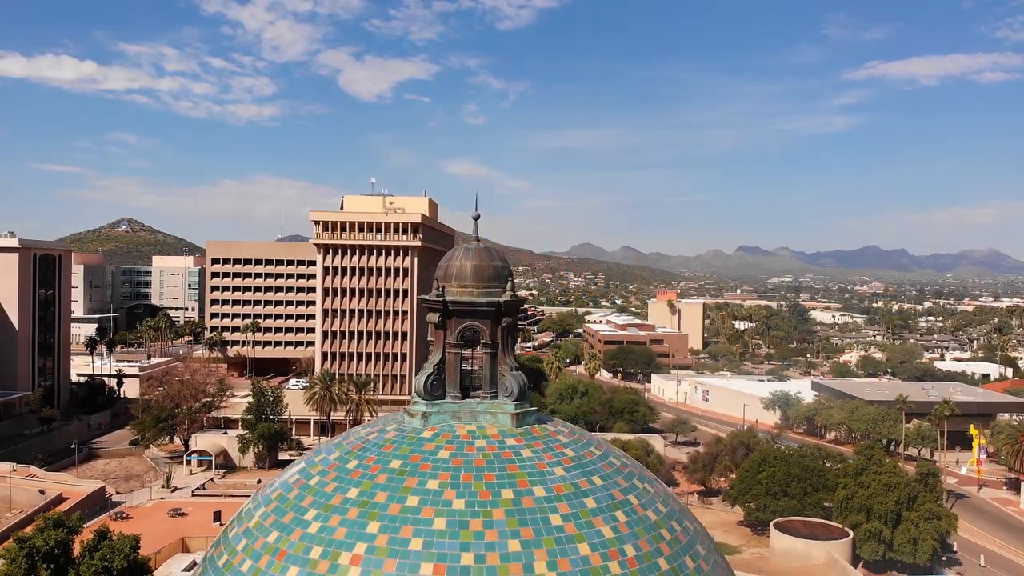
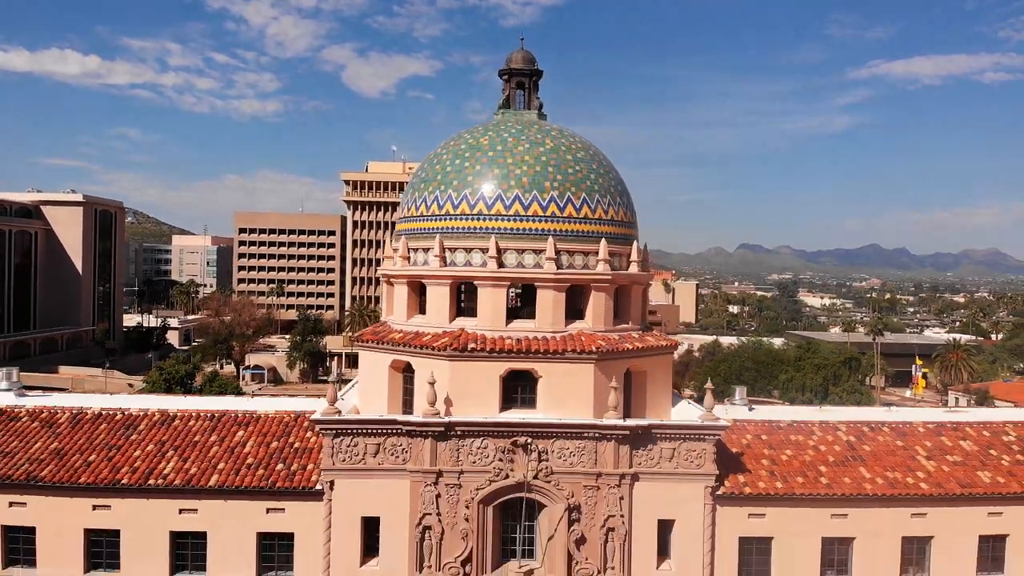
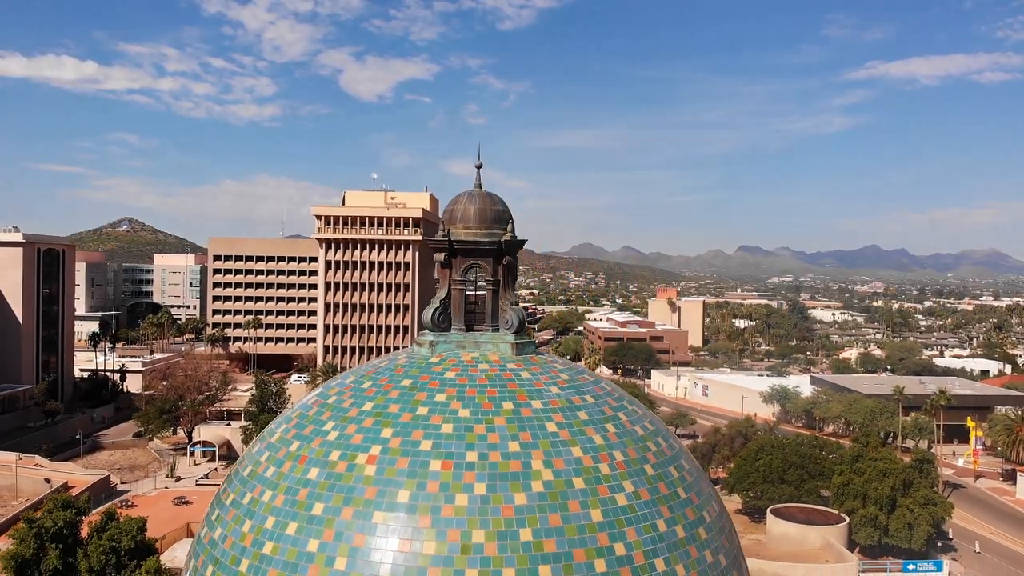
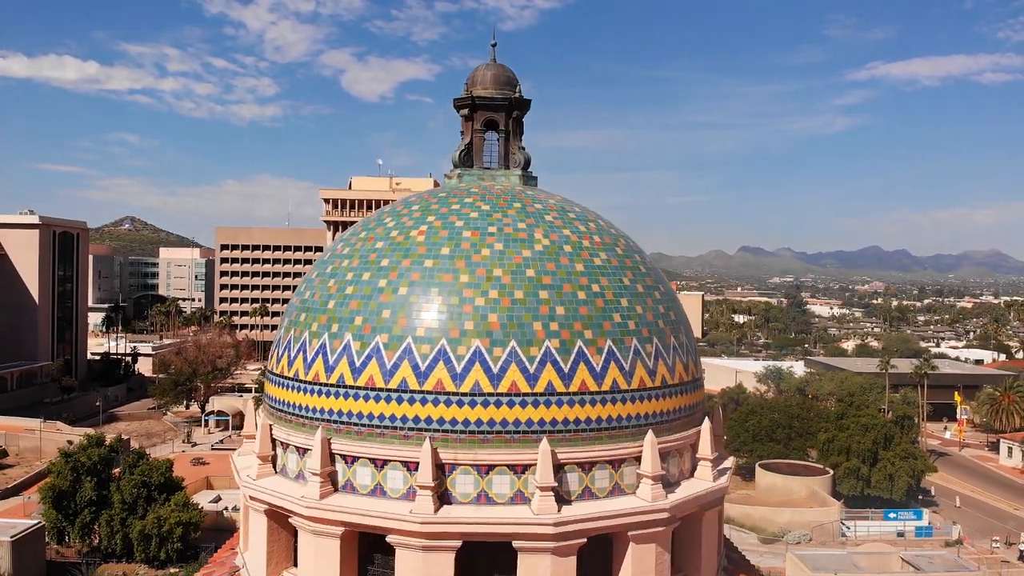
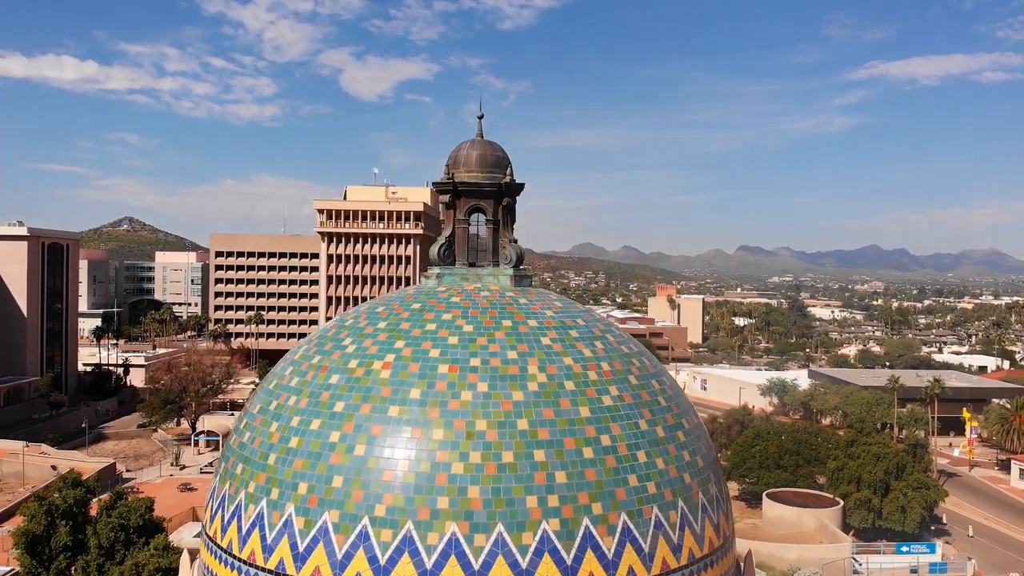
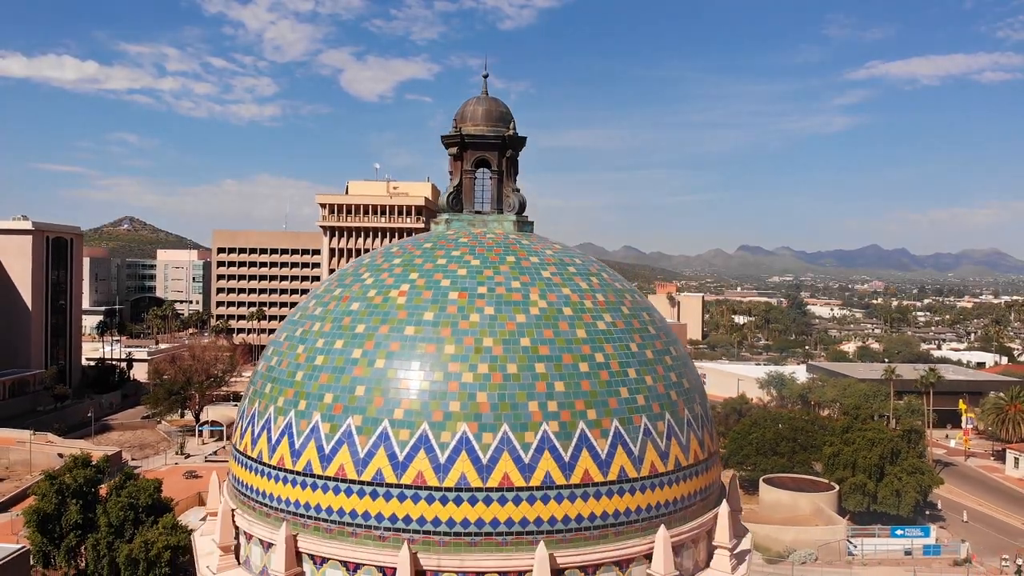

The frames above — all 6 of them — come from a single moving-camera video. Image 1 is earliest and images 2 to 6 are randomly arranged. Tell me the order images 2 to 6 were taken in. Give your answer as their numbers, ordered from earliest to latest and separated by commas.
3, 5, 6, 4, 2
